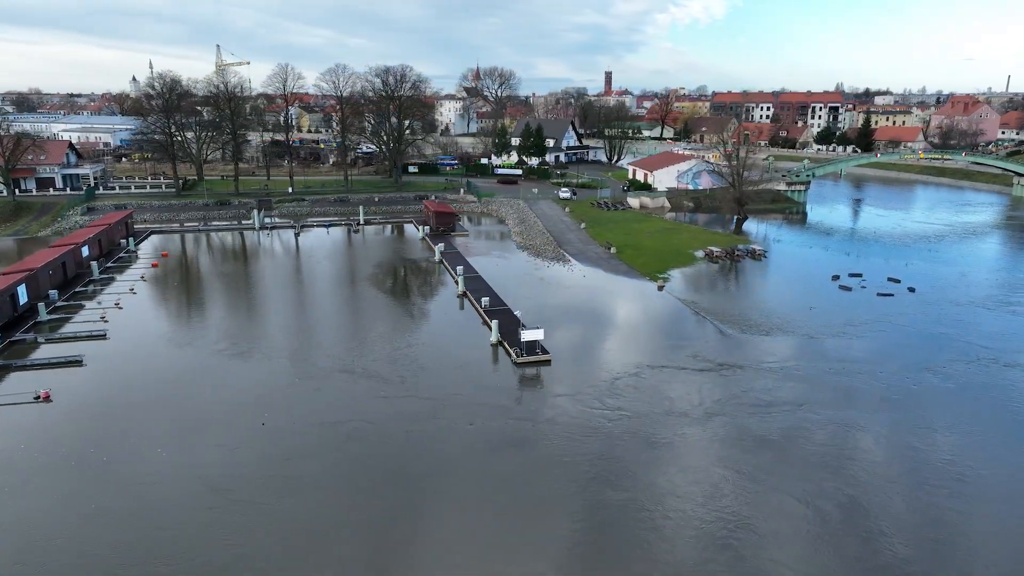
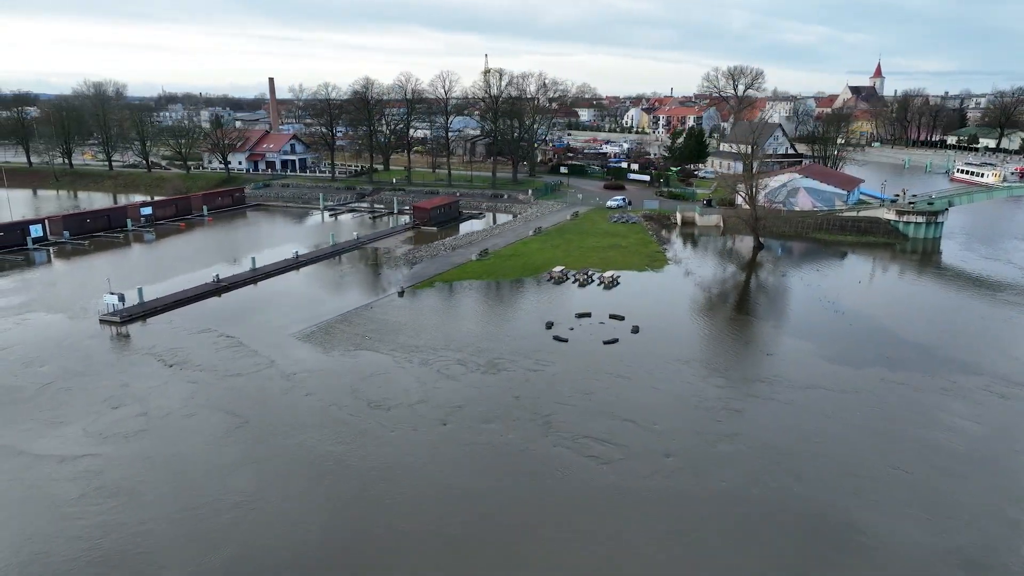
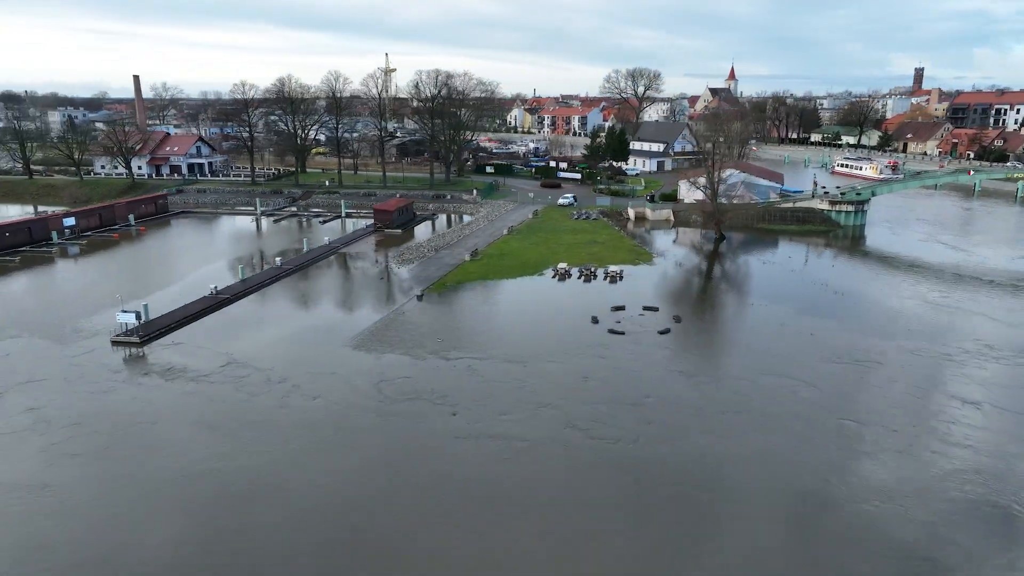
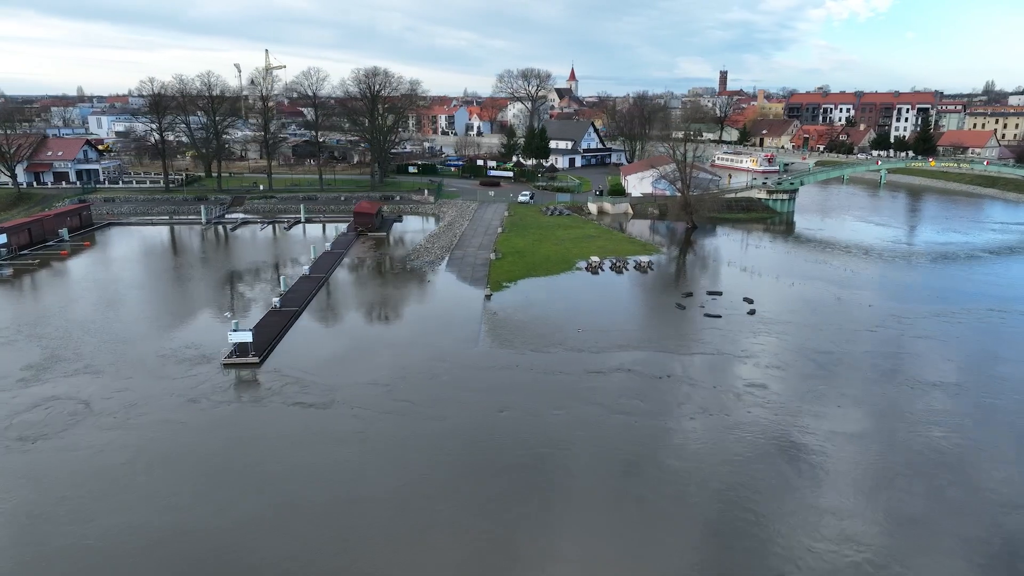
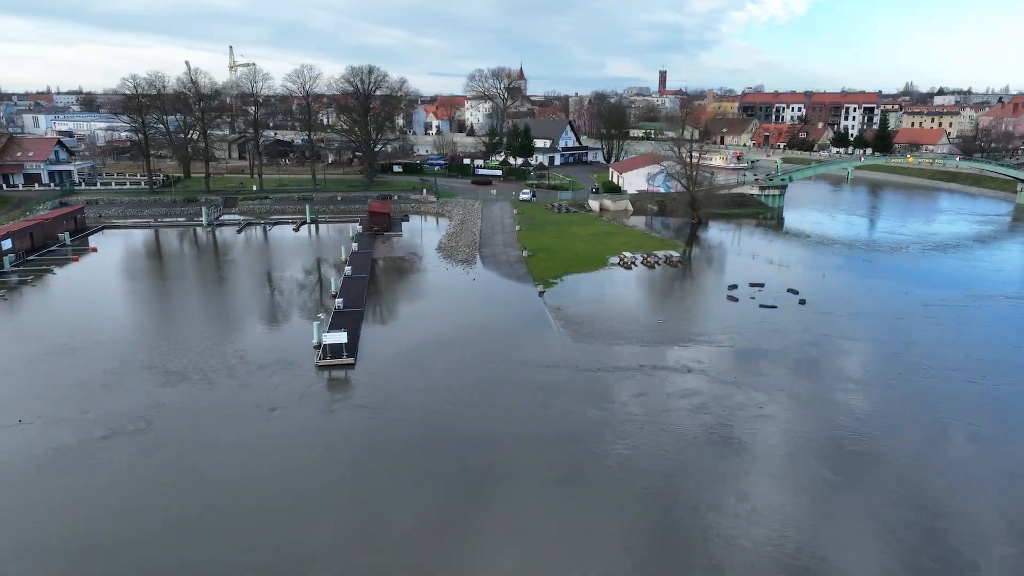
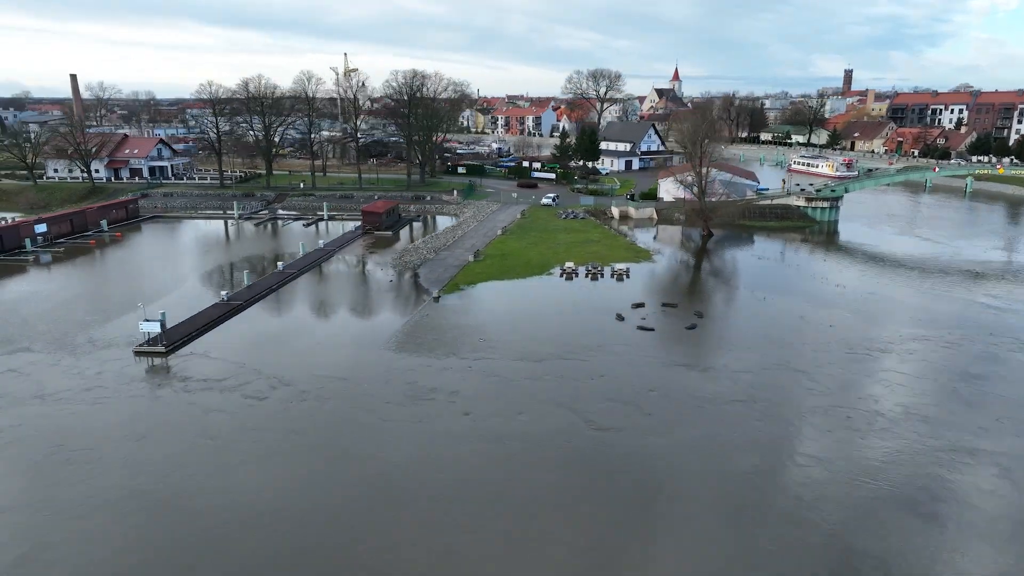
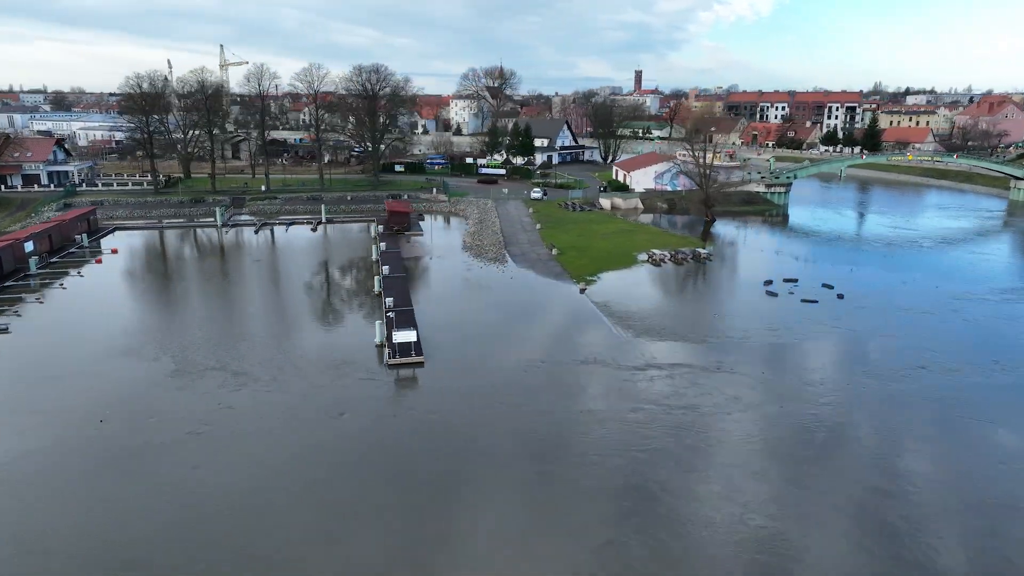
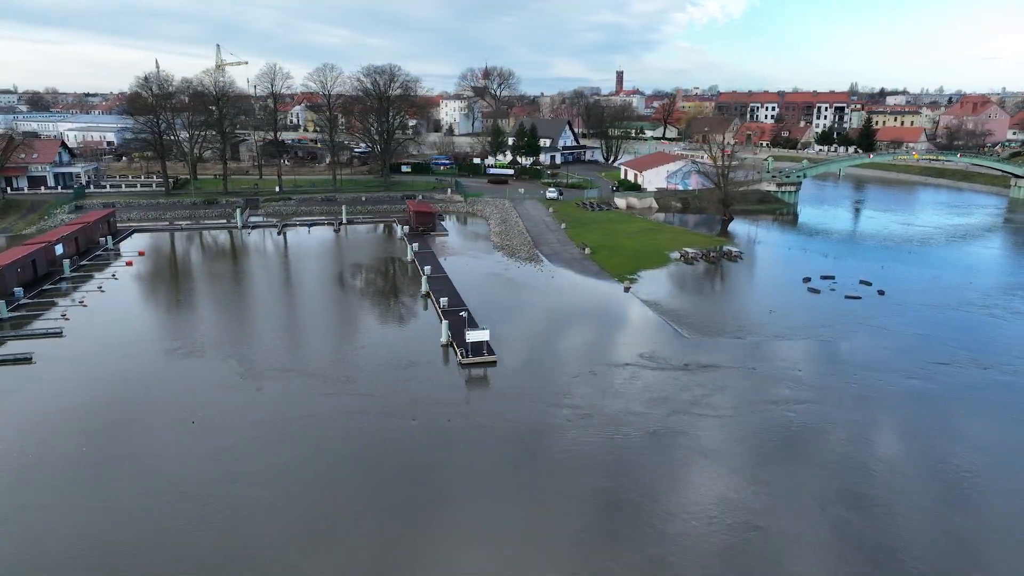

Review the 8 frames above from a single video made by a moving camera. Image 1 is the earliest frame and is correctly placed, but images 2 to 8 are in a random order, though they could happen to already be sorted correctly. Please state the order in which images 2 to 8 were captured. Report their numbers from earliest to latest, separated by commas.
8, 7, 5, 4, 6, 3, 2
